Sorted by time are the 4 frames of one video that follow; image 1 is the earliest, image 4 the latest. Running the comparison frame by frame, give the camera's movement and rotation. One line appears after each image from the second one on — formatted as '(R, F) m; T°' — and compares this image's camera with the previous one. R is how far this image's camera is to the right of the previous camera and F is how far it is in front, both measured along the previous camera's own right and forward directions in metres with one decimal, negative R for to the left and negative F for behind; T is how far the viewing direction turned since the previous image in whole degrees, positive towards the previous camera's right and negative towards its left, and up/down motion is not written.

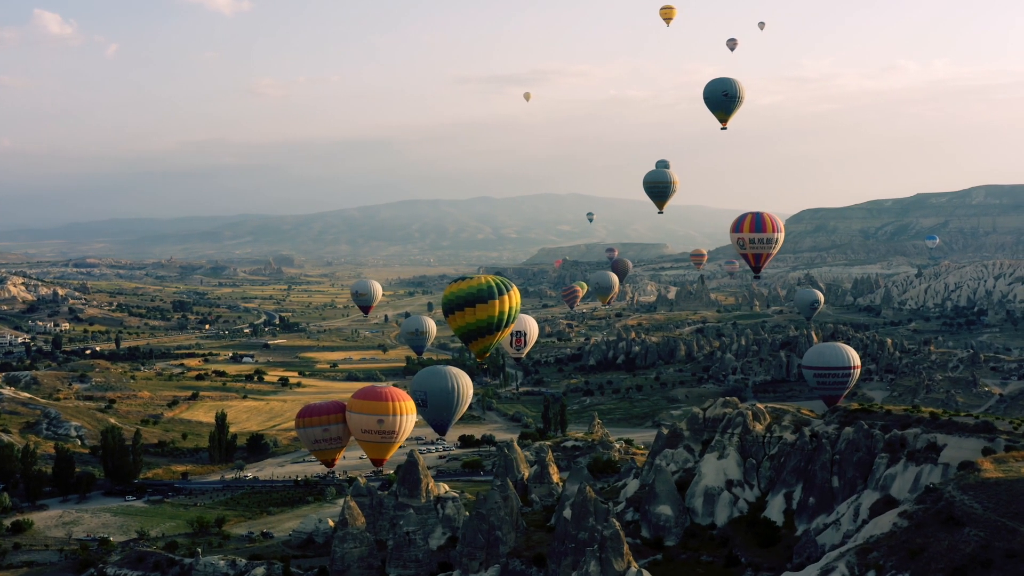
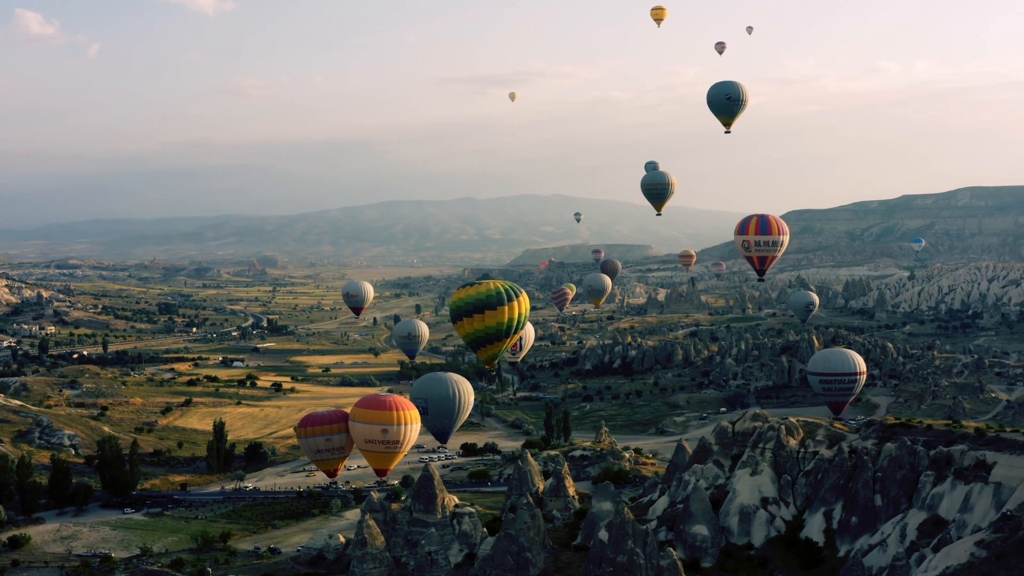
(-1.0, +0.9) m; +1°
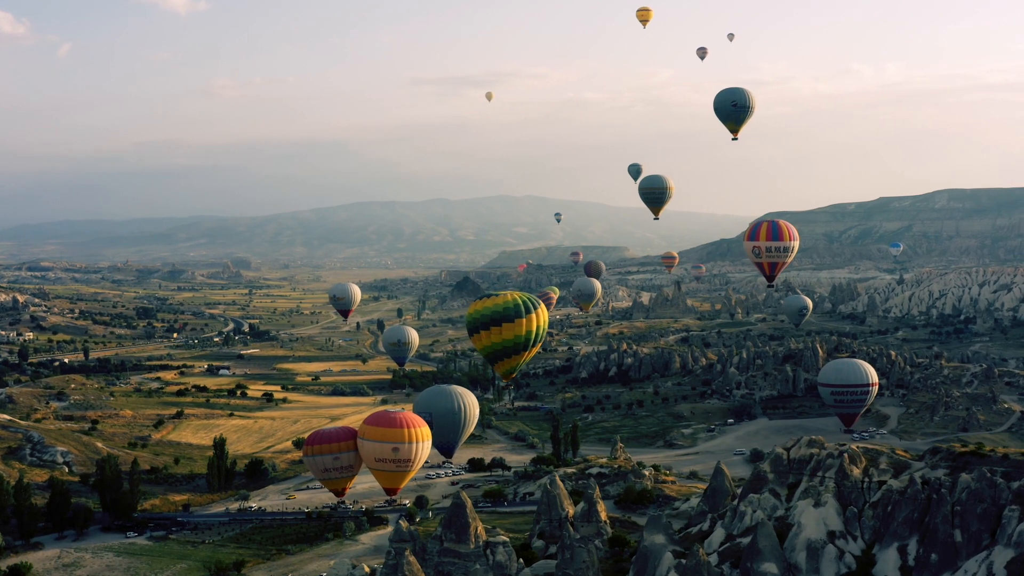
(-1.6, +1.3) m; +1°
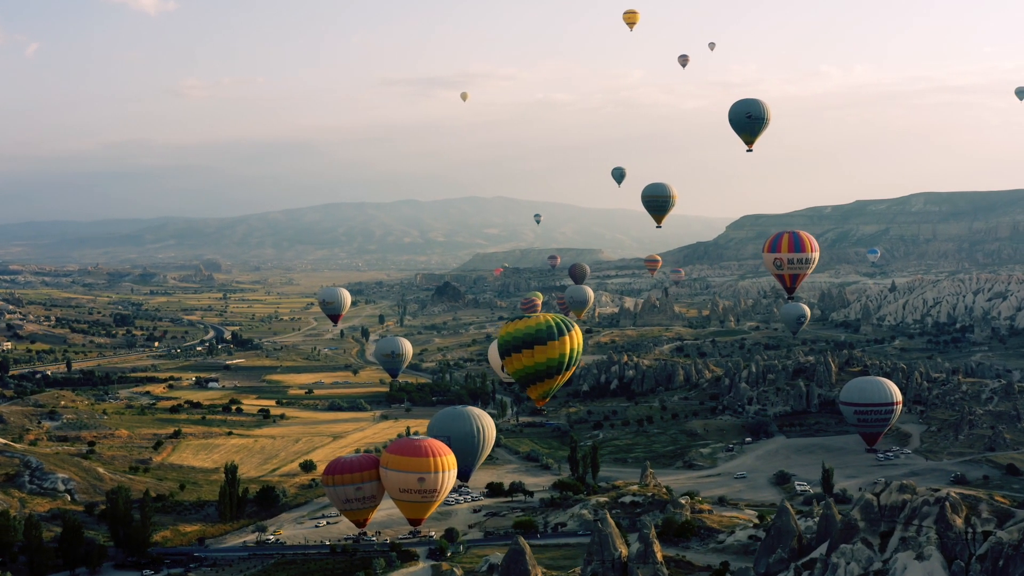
(-2.2, +1.6) m; +2°
